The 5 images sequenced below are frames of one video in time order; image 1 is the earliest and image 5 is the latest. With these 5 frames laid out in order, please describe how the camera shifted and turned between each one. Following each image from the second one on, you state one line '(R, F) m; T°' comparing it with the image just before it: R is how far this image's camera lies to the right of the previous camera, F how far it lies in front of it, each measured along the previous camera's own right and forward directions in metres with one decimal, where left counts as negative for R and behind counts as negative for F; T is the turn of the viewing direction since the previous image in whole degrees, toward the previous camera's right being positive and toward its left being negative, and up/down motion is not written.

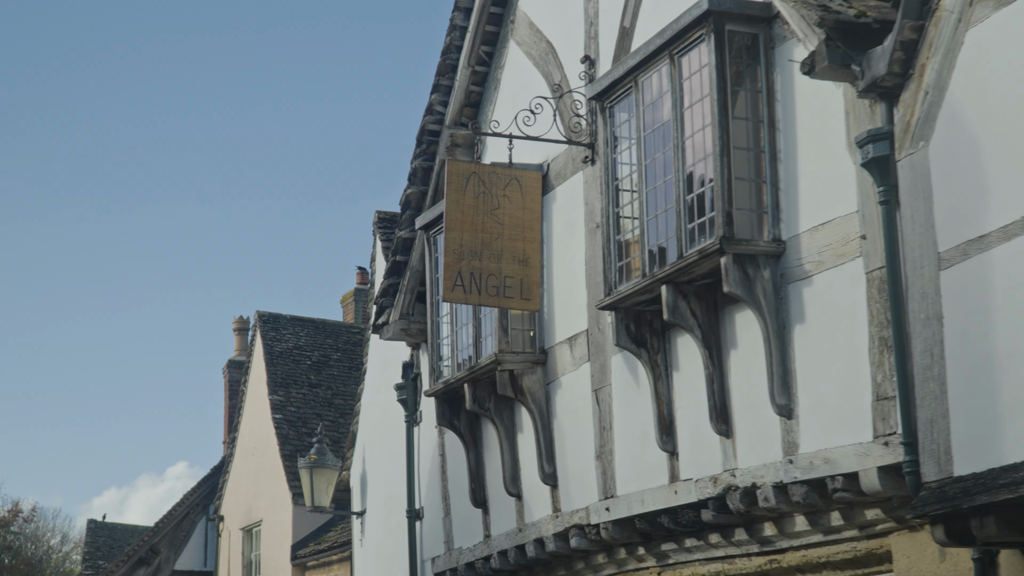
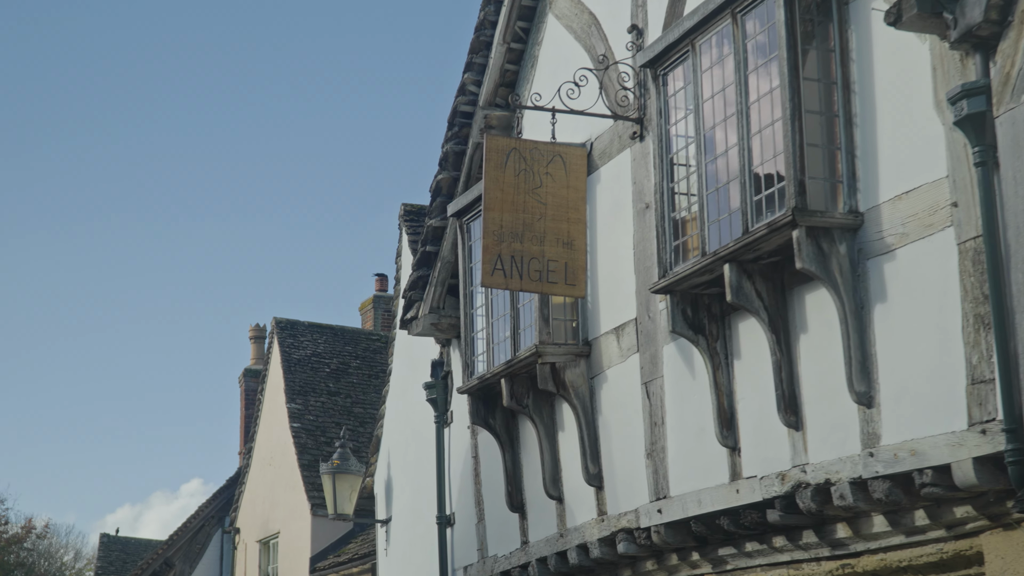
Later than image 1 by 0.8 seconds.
(-0.2, +0.7) m; 0°
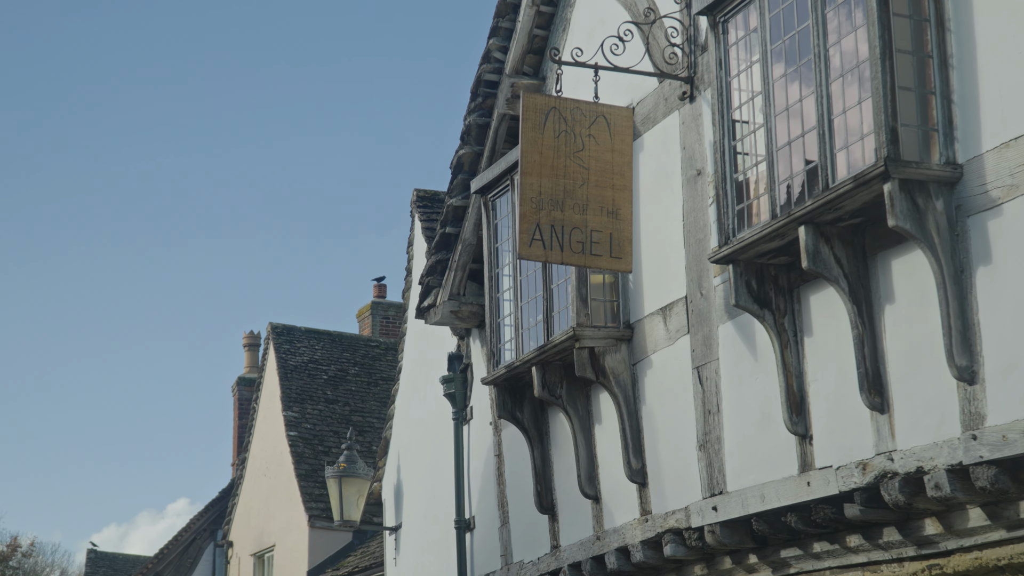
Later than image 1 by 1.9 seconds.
(-0.2, +0.8) m; 0°
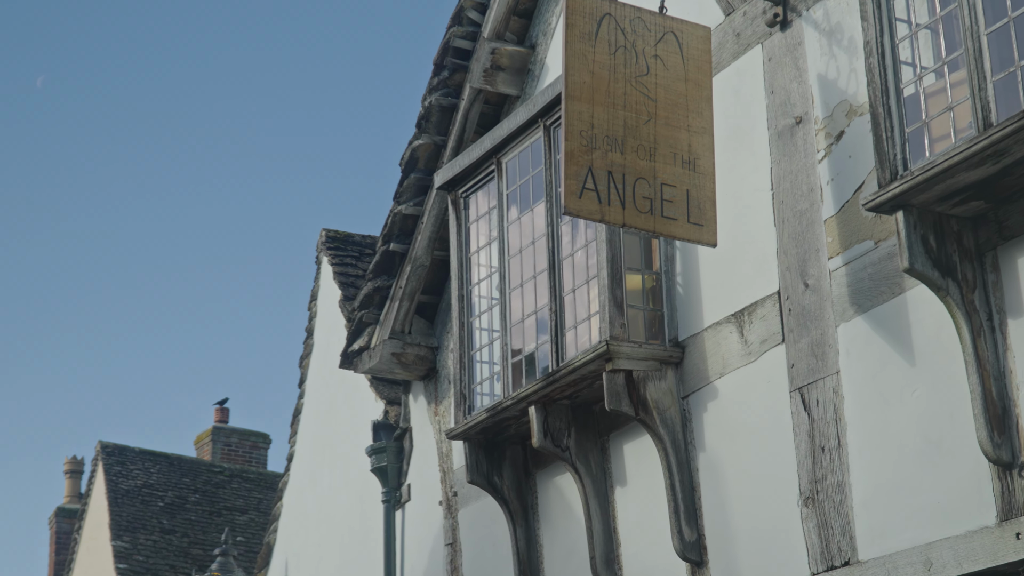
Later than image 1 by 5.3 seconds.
(-0.7, +2.5) m; +6°
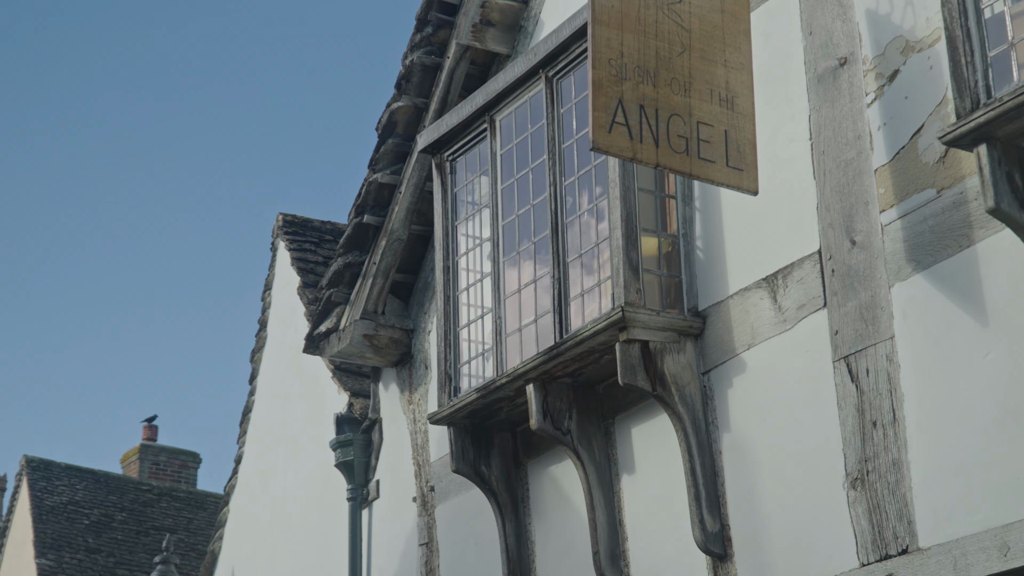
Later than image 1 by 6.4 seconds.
(-0.3, +0.7) m; +3°
